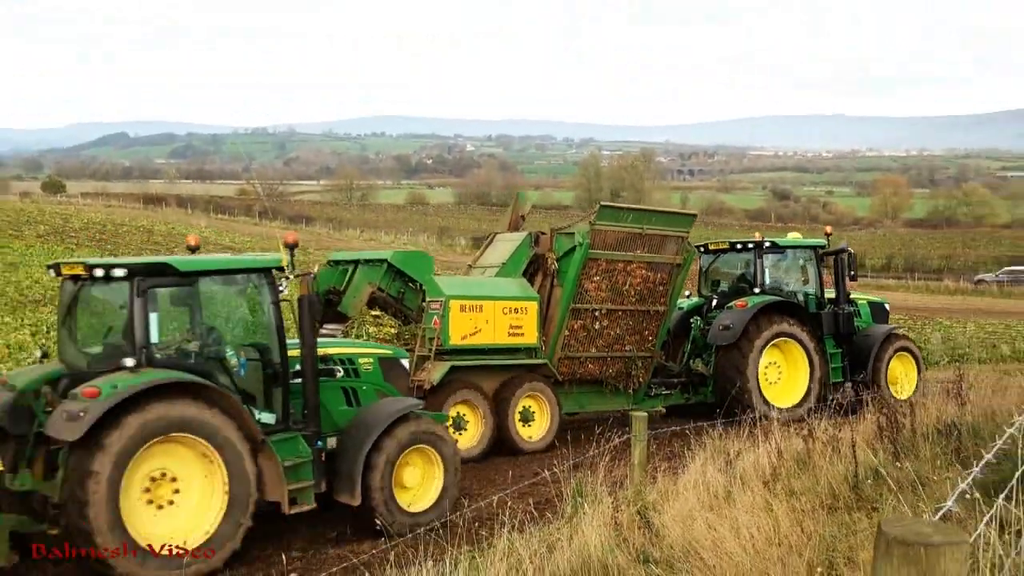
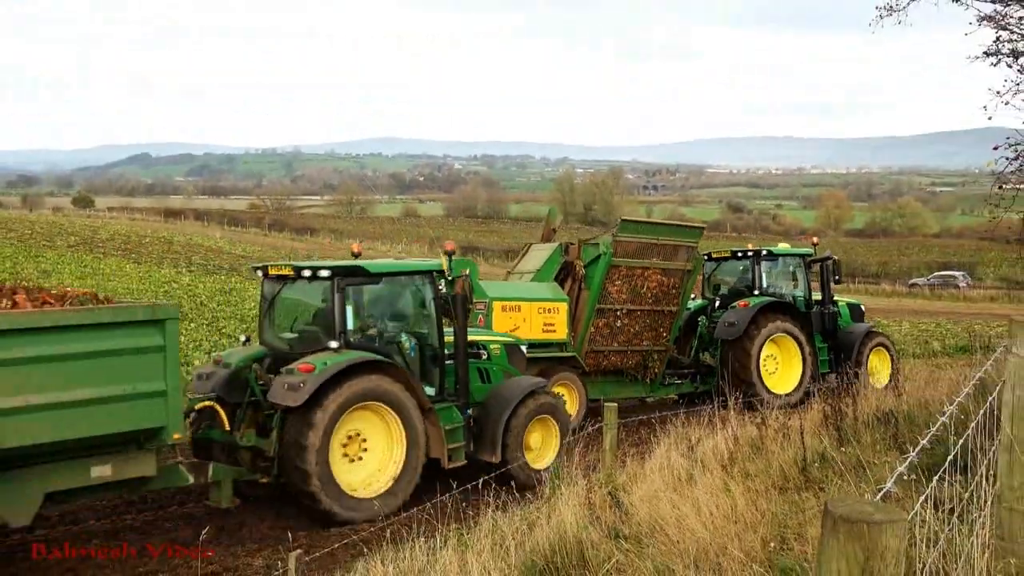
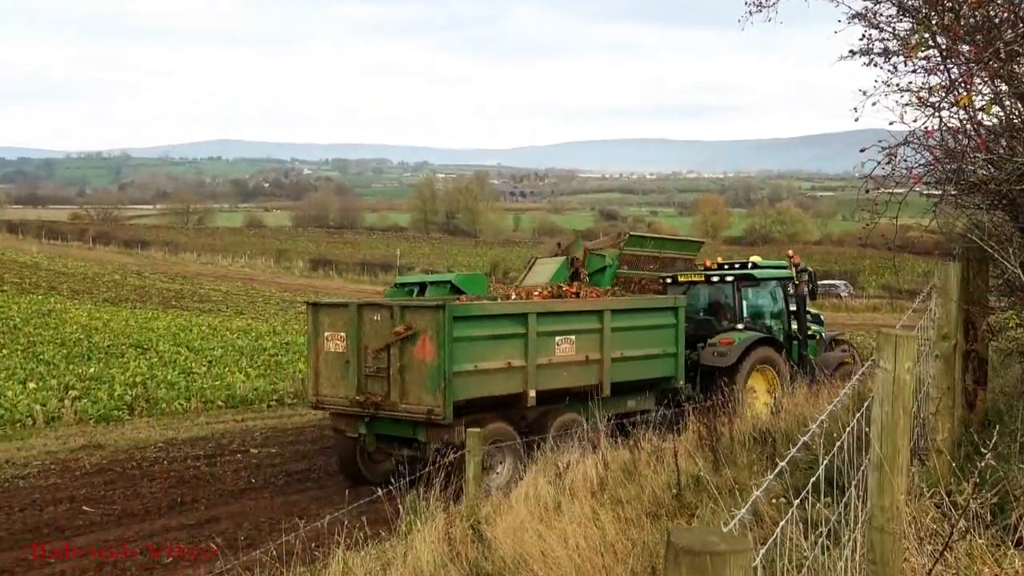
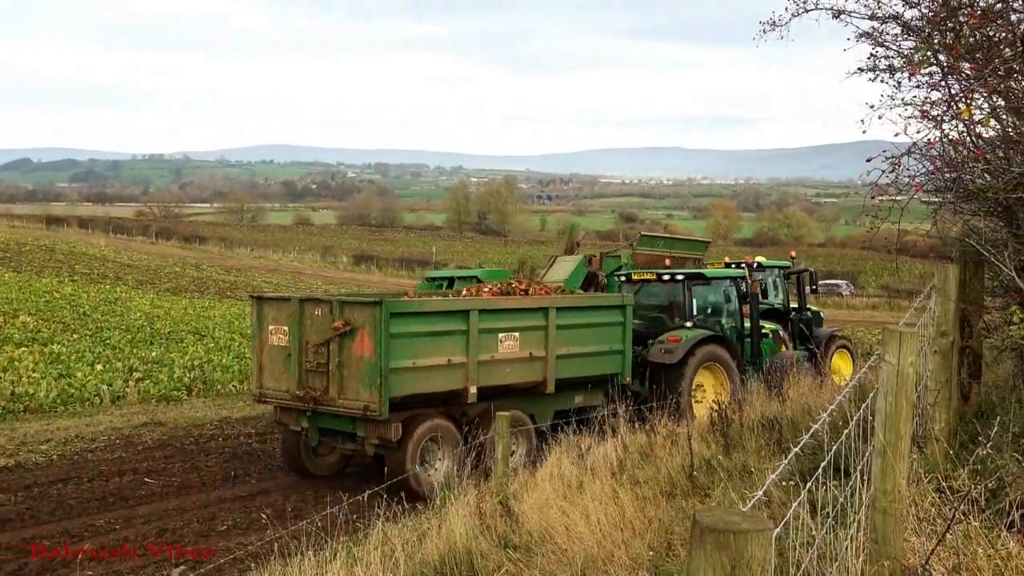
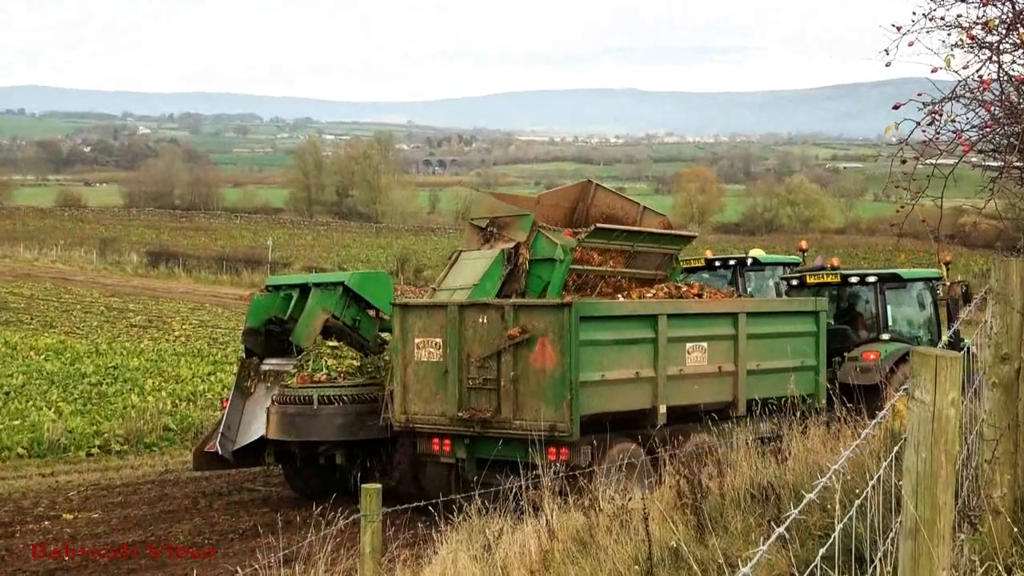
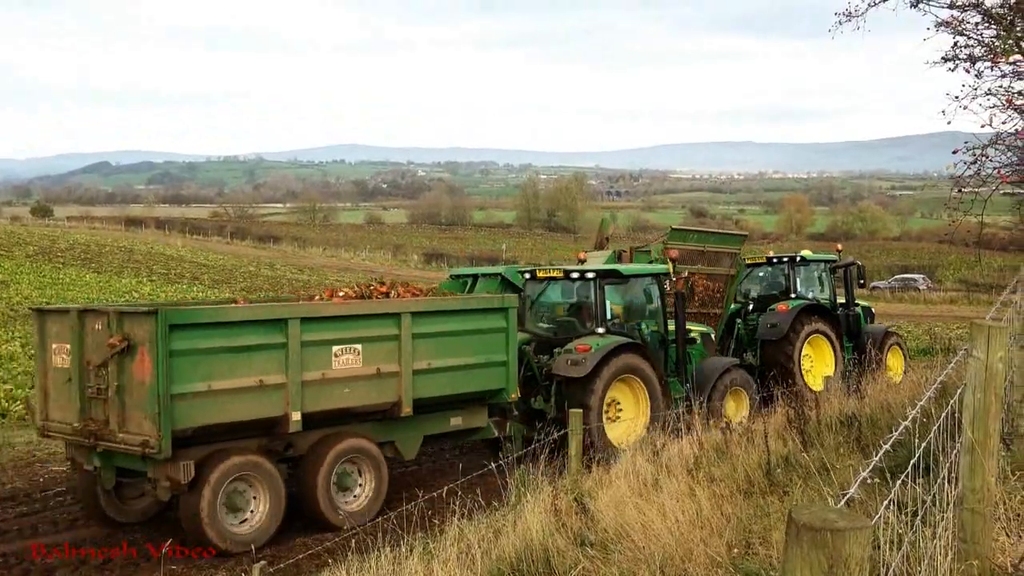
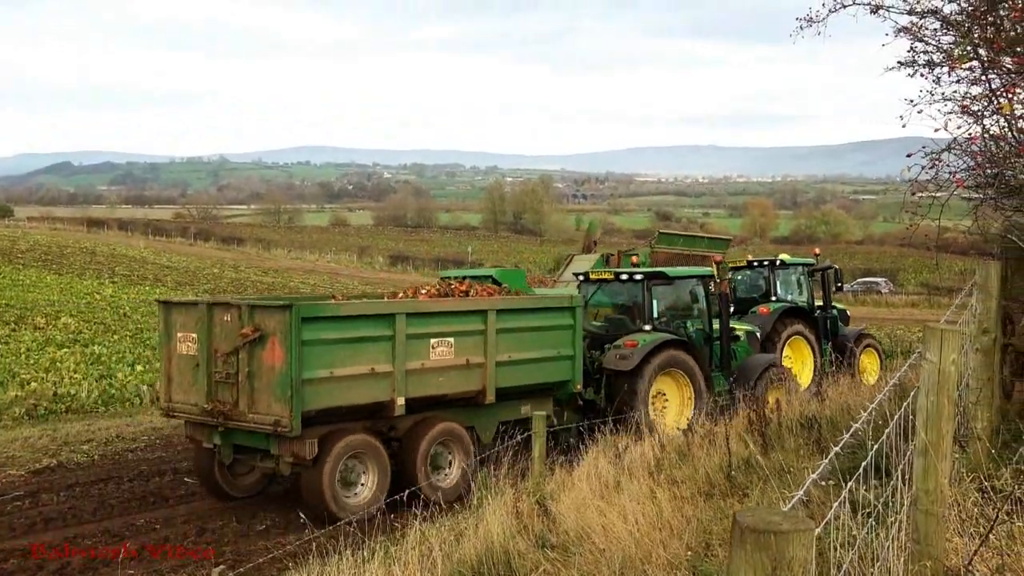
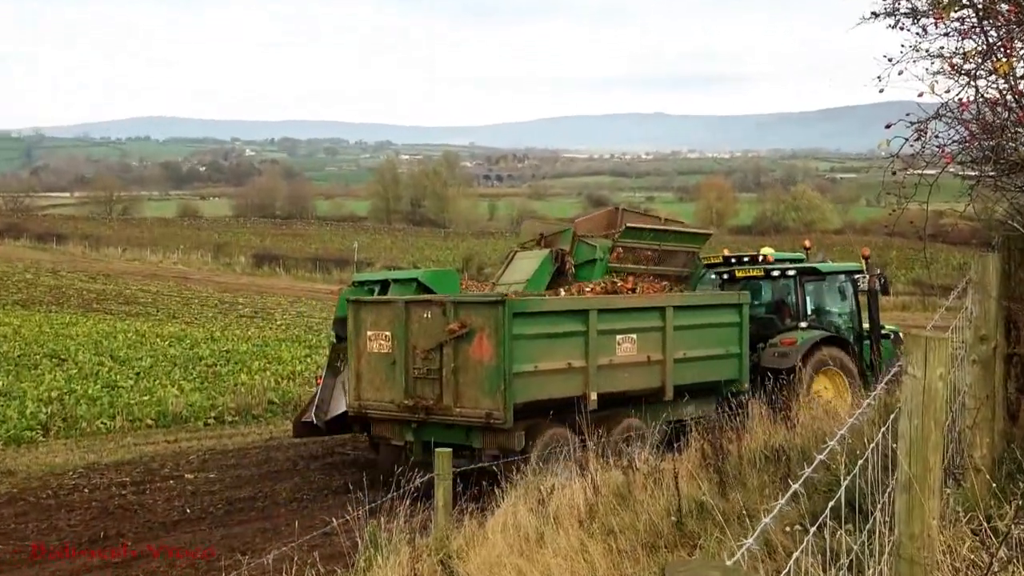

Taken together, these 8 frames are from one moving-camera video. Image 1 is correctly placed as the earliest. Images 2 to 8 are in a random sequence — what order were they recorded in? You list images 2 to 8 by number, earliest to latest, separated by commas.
2, 6, 7, 4, 3, 8, 5
